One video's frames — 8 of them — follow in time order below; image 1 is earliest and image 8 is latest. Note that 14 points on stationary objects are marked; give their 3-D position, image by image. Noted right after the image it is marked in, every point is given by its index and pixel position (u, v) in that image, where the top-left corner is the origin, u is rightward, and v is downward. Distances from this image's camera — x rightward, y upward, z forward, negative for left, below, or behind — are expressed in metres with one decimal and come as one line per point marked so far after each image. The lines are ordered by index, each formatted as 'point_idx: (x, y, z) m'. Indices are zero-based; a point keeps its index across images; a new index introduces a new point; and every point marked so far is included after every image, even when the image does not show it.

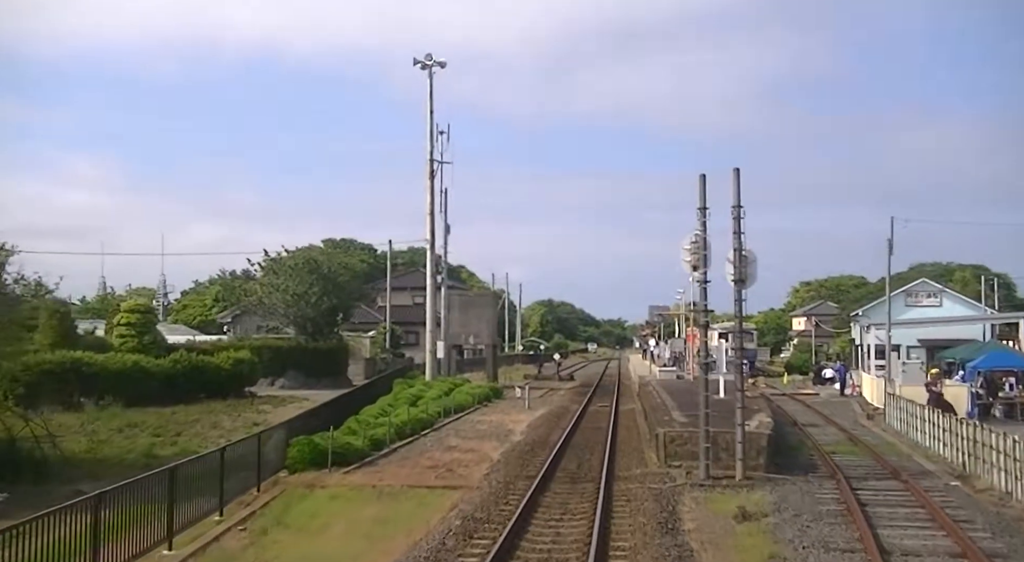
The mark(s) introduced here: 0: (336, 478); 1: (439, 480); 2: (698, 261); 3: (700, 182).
0: (-2.8, -3.1, +17.5) m
1: (-1.2, -3.2, +17.8) m
2: (+3.0, +0.3, +17.5) m
3: (+3.0, +1.6, +17.5) m
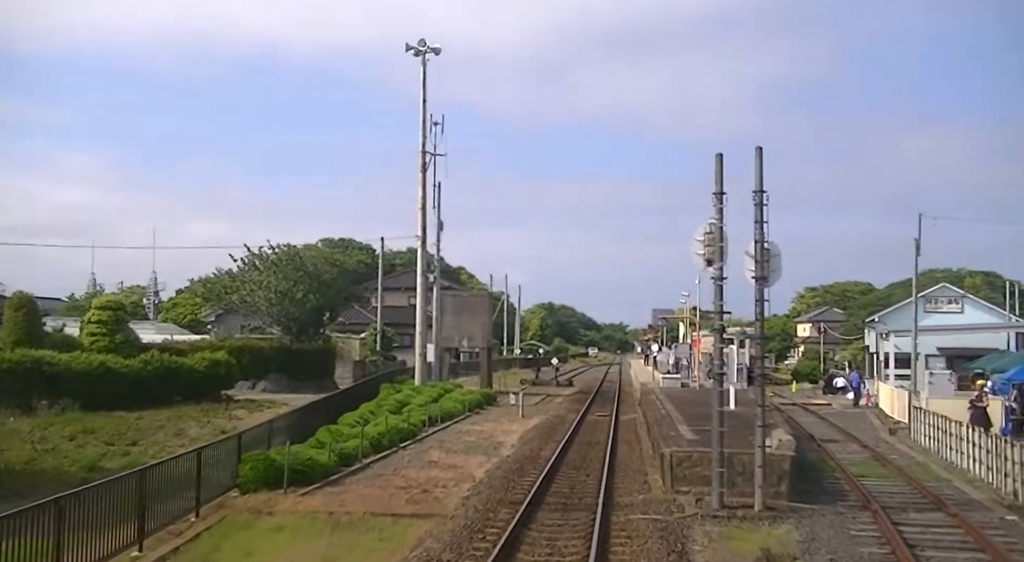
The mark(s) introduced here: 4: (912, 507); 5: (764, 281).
0: (-3.1, -3.0, +15.1) m
1: (-1.4, -3.1, +15.4) m
2: (+2.8, +0.3, +15.1) m
3: (+2.8, +1.6, +15.0) m
4: (+5.5, -3.1, +15.1) m
5: (+3.4, 0.0, +14.8) m
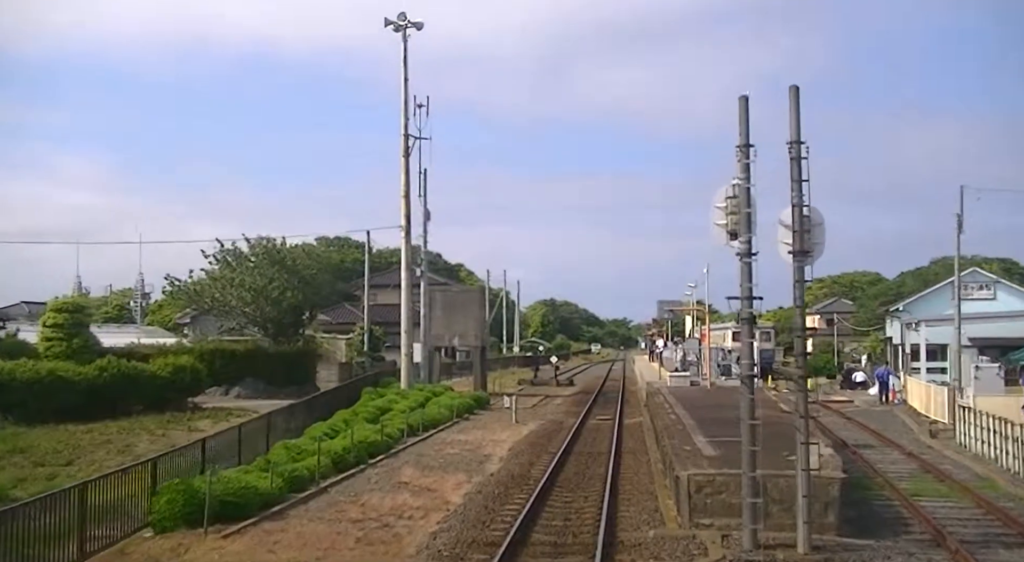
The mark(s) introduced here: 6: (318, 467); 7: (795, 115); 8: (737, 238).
0: (-3.3, -2.9, +11.9) m
1: (-1.7, -3.0, +12.2) m
2: (+2.4, +0.6, +11.9) m
3: (+2.4, +1.9, +11.8) m
4: (+5.2, -2.8, +11.9) m
5: (+3.1, +0.2, +11.5) m
6: (-3.2, -3.1, +18.3) m
7: (+3.0, +1.7, +11.6) m
8: (+2.4, +0.5, +11.9) m
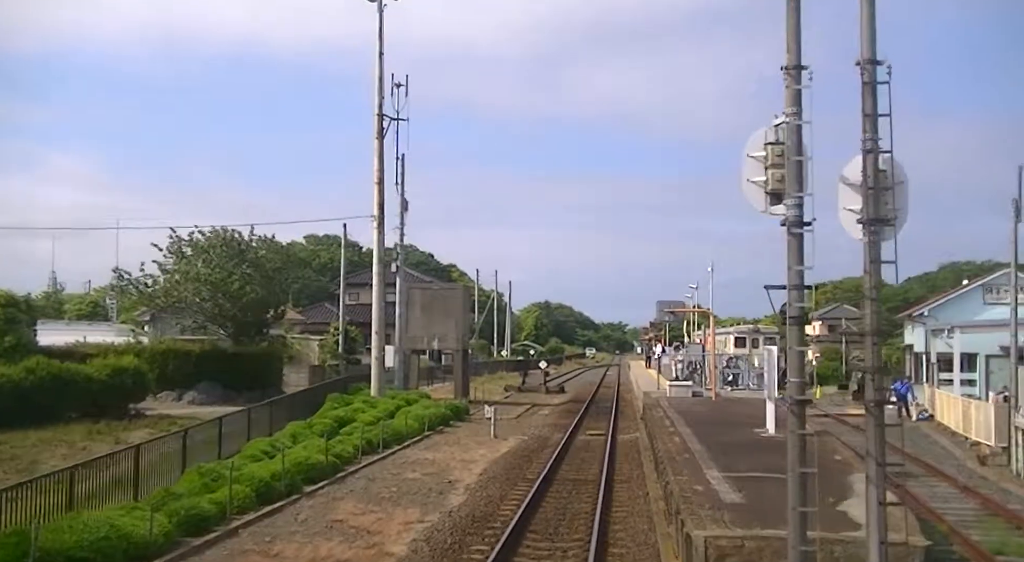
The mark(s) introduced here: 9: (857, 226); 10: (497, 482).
0: (-3.8, -2.7, +8.2) m
1: (-2.1, -2.8, +8.5) m
2: (+2.0, +0.7, +8.3) m
3: (+2.0, +2.0, +8.2) m
4: (+4.8, -2.7, +8.2) m
5: (+2.6, +0.4, +7.9) m
6: (-3.7, -2.9, +14.6) m
7: (+2.6, +1.9, +8.0) m
8: (+2.0, +0.6, +8.3) m
9: (+2.5, +0.4, +8.0) m
10: (-0.2, -3.2, +17.9) m
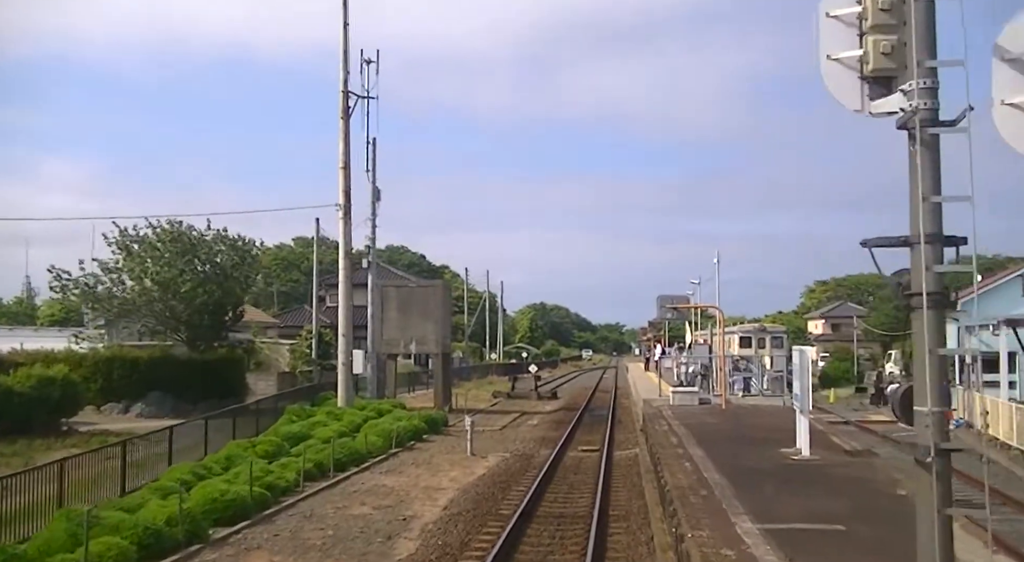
0: (-4.1, -2.5, +4.6) m
1: (-2.5, -2.6, +4.9) m
2: (+1.6, +0.9, +4.6) m
3: (+1.6, +2.2, +4.6) m
4: (+4.4, -2.4, +4.6) m
5: (+2.2, +0.6, +4.3) m
6: (-4.1, -2.7, +10.9) m
7: (+2.2, +2.1, +4.4) m
8: (+1.6, +0.8, +4.7) m
9: (+2.0, +0.6, +4.3) m
10: (-0.6, -3.1, +14.3) m
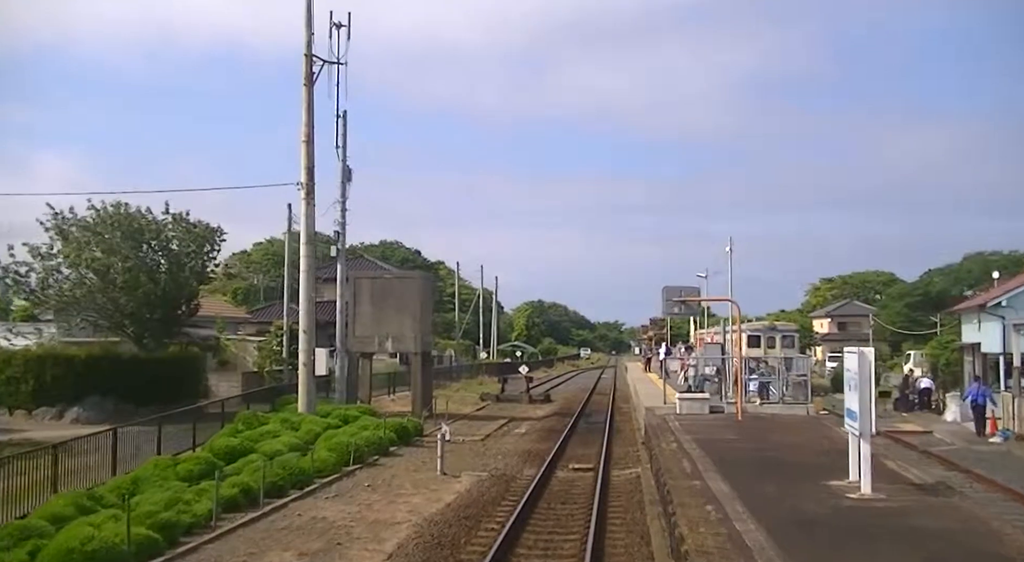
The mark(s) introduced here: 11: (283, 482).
0: (-4.5, -2.3, +1.0) m
1: (-2.9, -2.4, +1.2) m
2: (+1.3, +1.1, +1.0) m
3: (+1.3, +2.4, +0.9) m
4: (+4.0, -2.3, +1.0) m
5: (+1.9, +0.8, +0.7) m
6: (-4.4, -2.5, +7.3) m
7: (+1.8, +2.3, +0.7) m
8: (+1.2, +1.0, +1.0) m
9: (+1.7, +0.8, +0.7) m
10: (-1.0, -2.9, +10.6) m
11: (-3.5, -3.0, +16.8) m
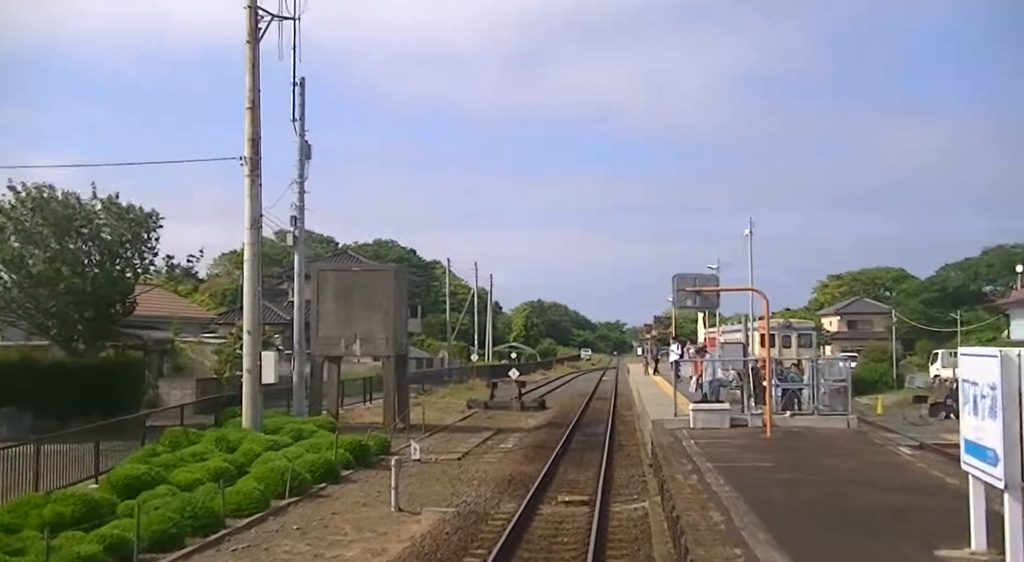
0: (-4.9, -2.1, -3.1) m
1: (-3.3, -2.2, -2.8) m
2: (+0.8, +1.4, -3.0) m
3: (+0.9, +2.6, -3.1) m
4: (+3.6, -2.0, -3.1) m
5: (+1.5, +1.0, -3.4) m
6: (-4.8, -2.3, +3.3) m
7: (+1.4, +2.5, -3.3) m
8: (+0.8, +1.2, -3.0) m
9: (+1.3, +1.1, -3.3) m
10: (-1.4, -2.6, +6.6) m
11: (-3.8, -2.8, +12.8) m
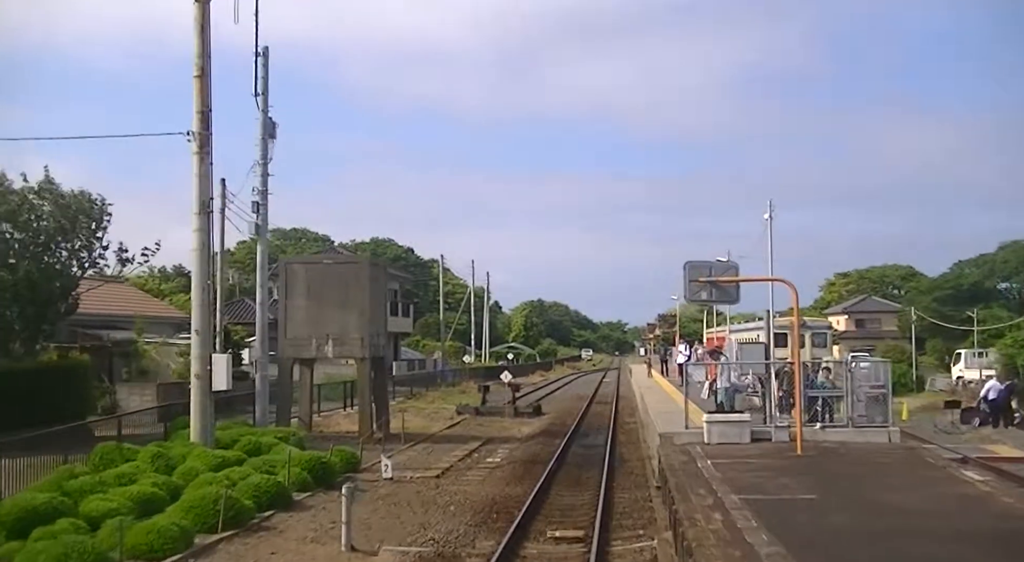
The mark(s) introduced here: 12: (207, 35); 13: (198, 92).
0: (-5.2, -2.0, -5.9) m
1: (-3.5, -2.0, -5.6) m
2: (+0.6, +1.5, -5.8) m
3: (+0.6, +2.8, -5.9) m
4: (+3.4, -1.9, -5.9) m
5: (+1.2, +1.2, -6.2) m
6: (-5.1, -2.2, +0.5) m
7: (+1.1, +2.7, -6.1) m
8: (+0.5, +1.4, -5.8) m
9: (+1.0, +1.2, -6.1) m
10: (-1.6, -2.5, +3.8) m
11: (-4.1, -2.7, +9.9) m
12: (-5.5, +4.4, +20.1) m
13: (-5.7, +3.4, +20.2) m
